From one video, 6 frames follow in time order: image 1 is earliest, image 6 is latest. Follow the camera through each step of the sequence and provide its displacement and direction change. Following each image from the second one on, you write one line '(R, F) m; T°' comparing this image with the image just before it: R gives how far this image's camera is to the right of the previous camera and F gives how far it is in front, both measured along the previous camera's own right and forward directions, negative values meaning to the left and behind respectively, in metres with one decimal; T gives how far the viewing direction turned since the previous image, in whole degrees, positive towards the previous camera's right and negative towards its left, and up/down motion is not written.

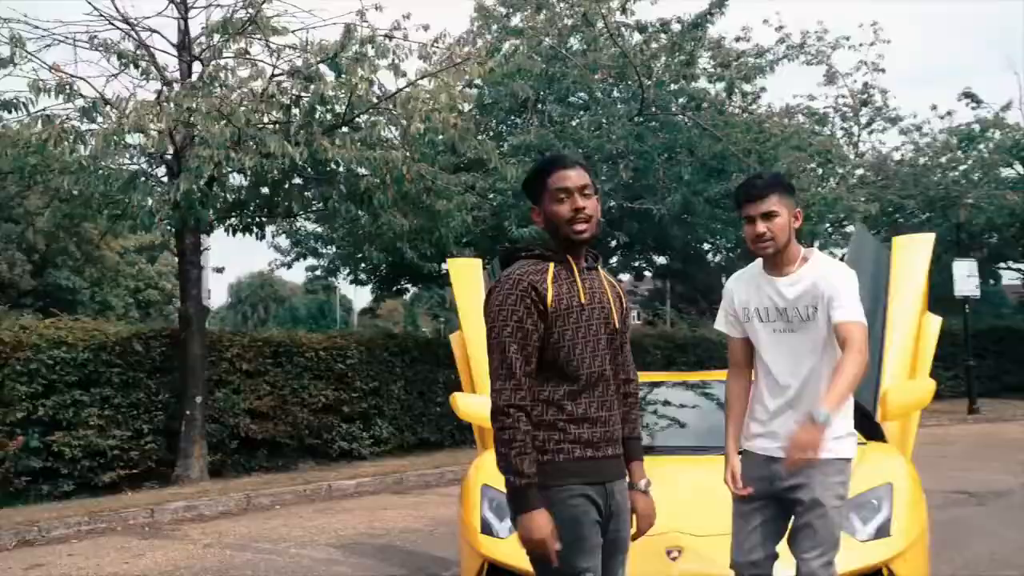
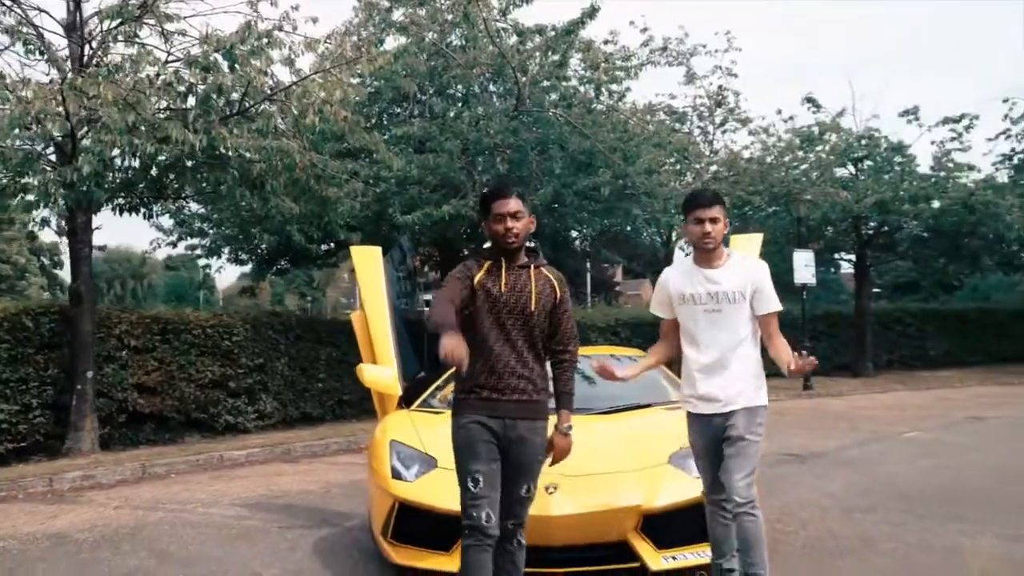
(-0.2, -0.9) m; +8°
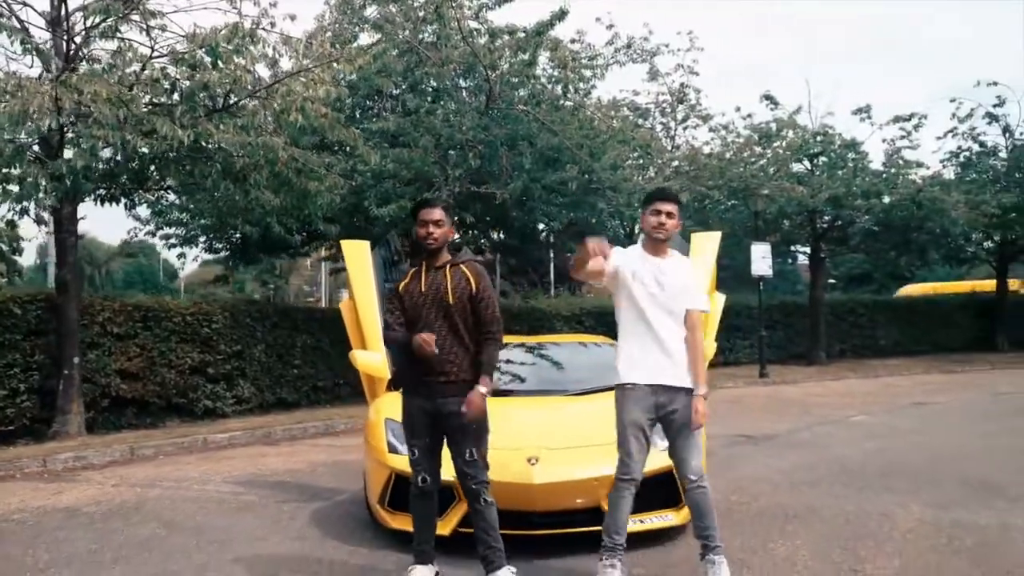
(-0.1, -0.6) m; +2°
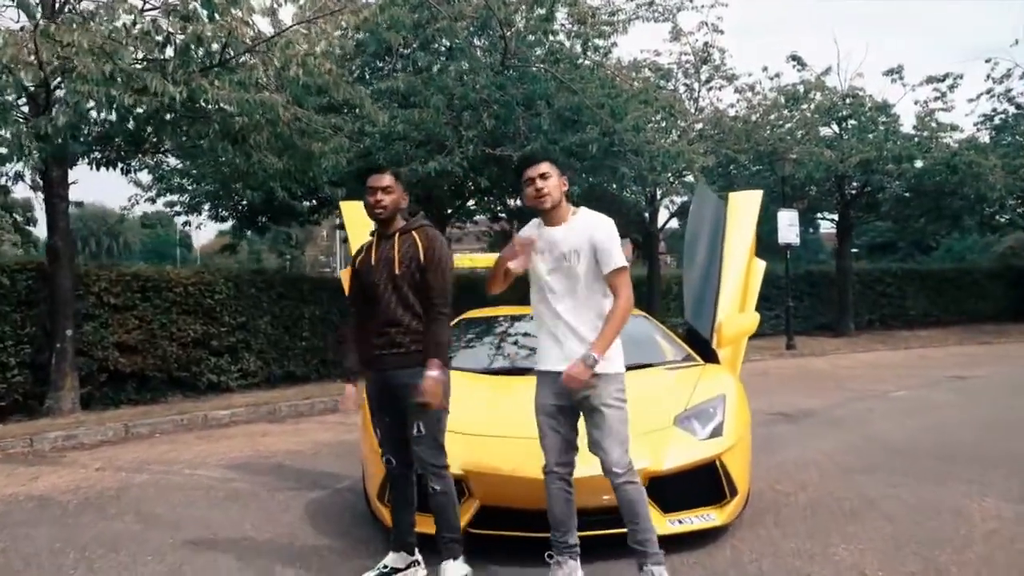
(0.0, +0.7) m; -1°
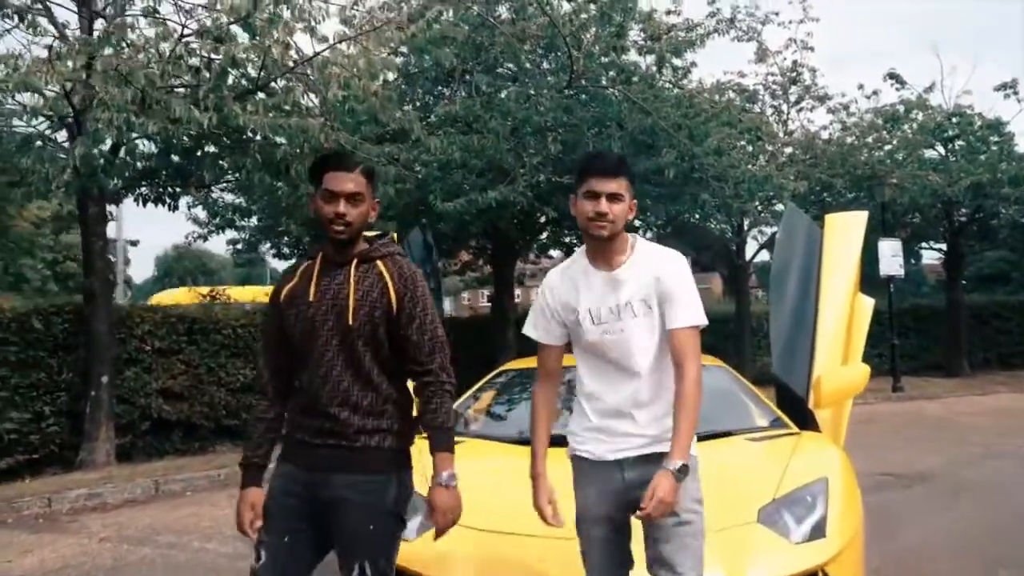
(+0.2, +1.1) m; -5°
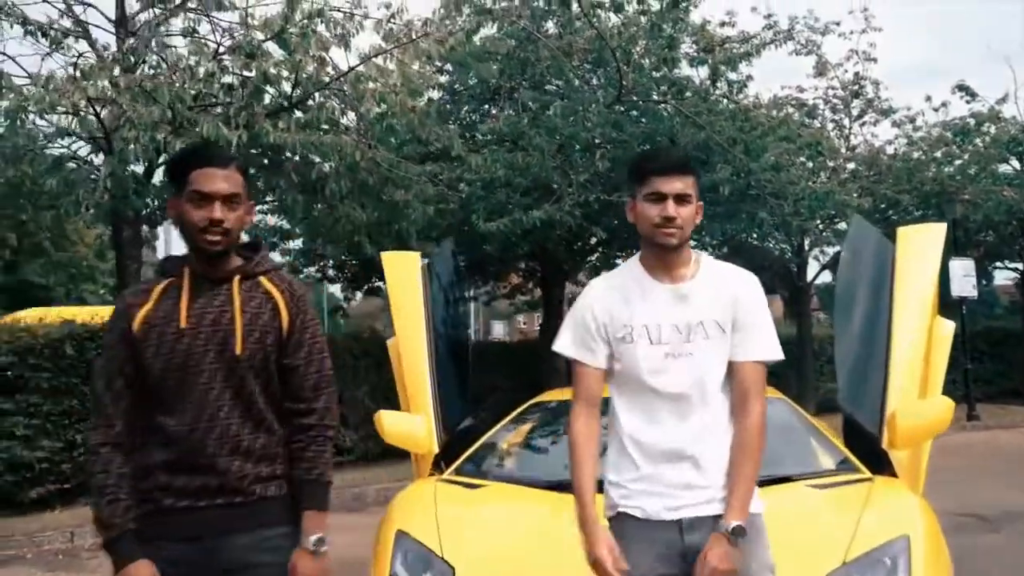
(+0.1, +0.5) m; -3°
